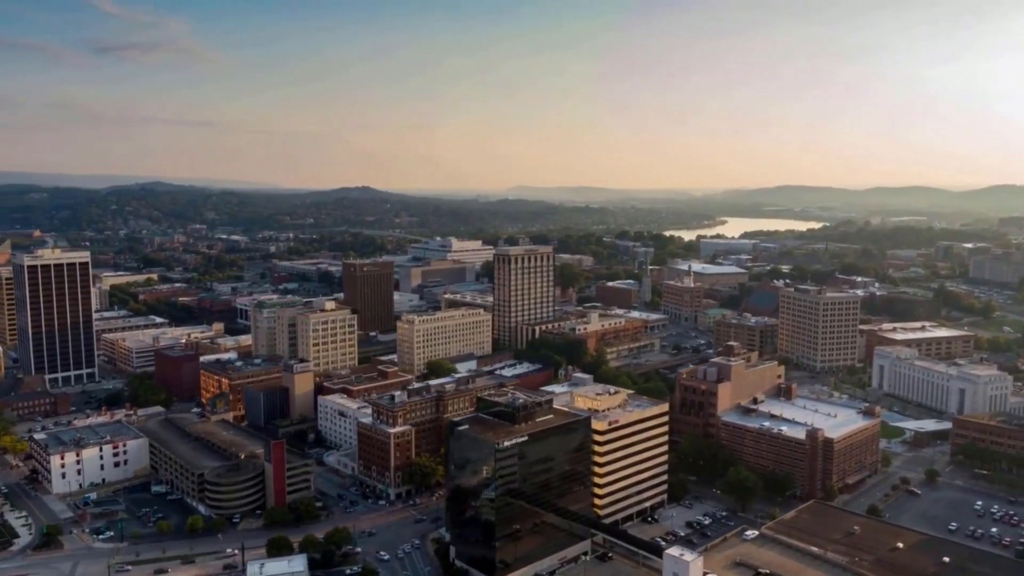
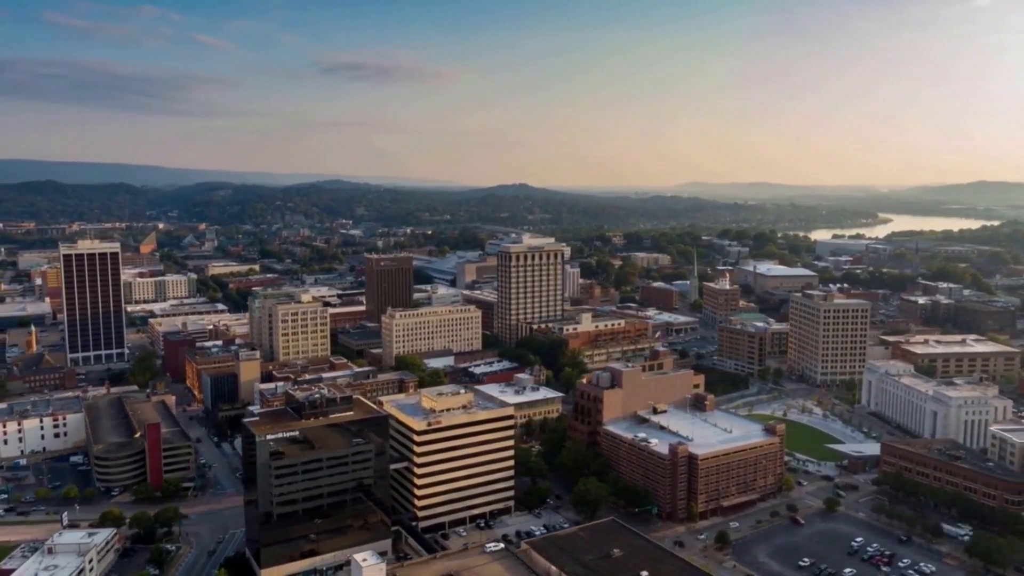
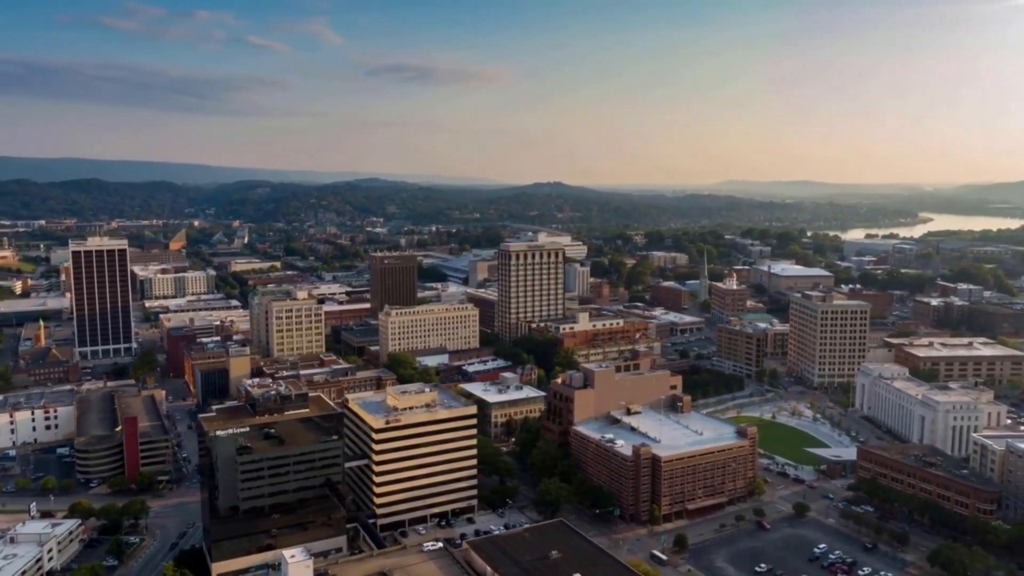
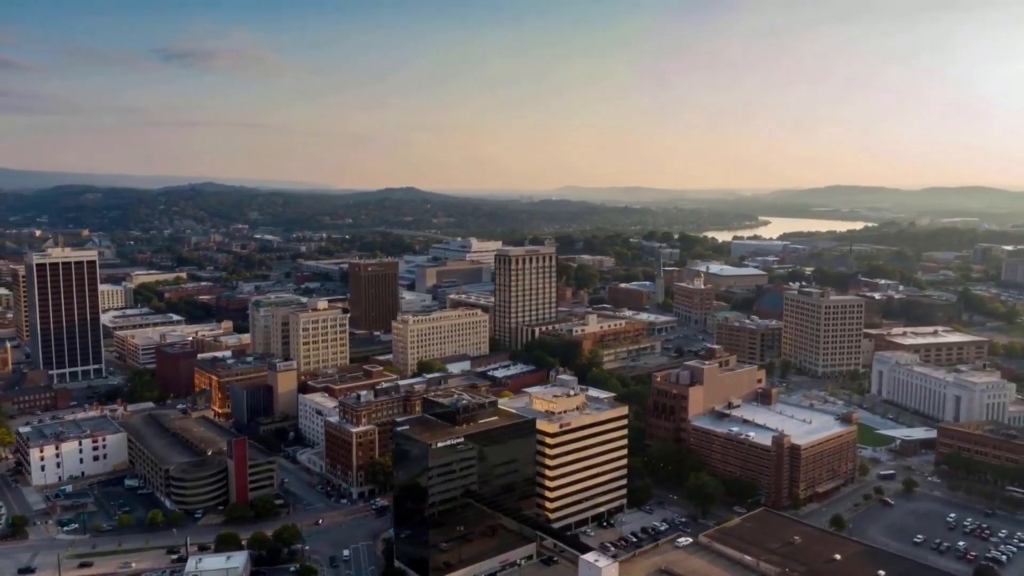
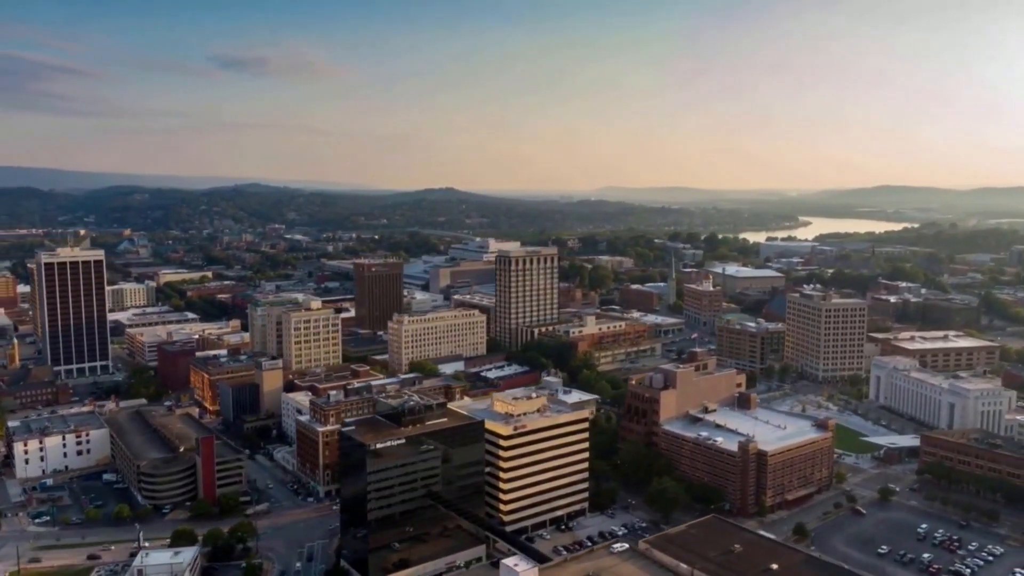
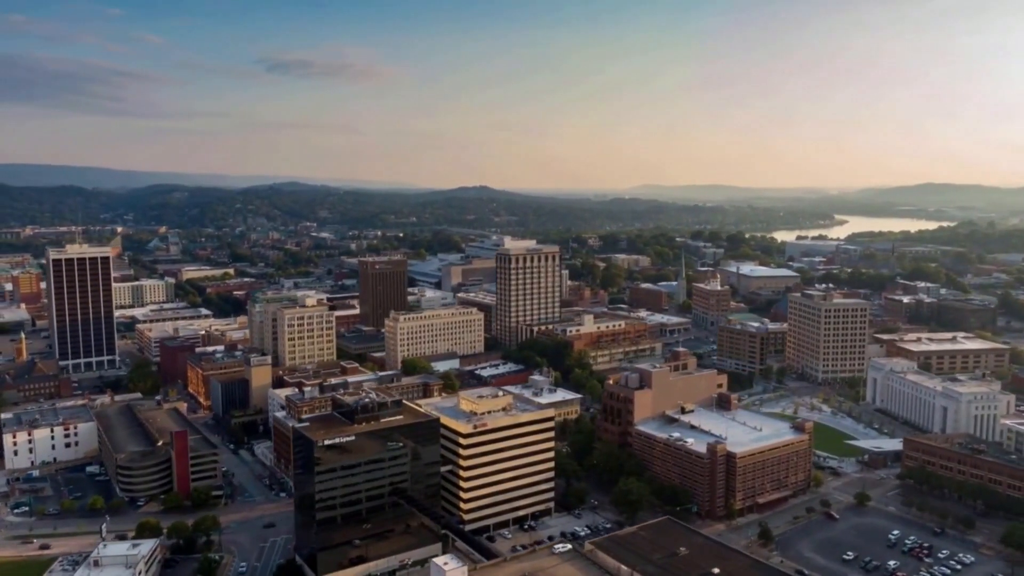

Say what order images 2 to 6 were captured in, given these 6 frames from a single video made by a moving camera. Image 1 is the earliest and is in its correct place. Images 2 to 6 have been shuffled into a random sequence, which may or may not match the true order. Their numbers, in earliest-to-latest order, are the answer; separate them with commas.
4, 5, 6, 2, 3
